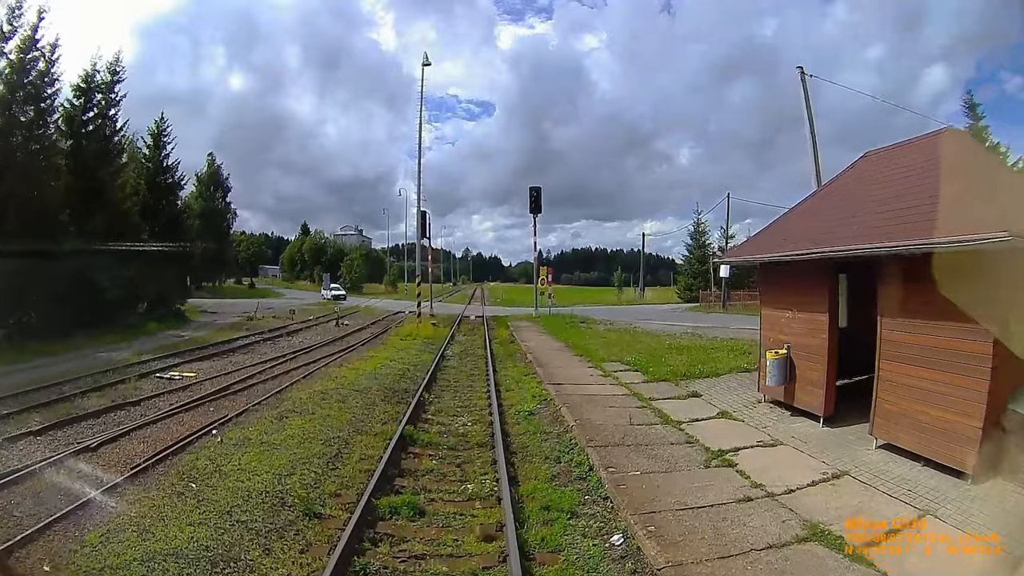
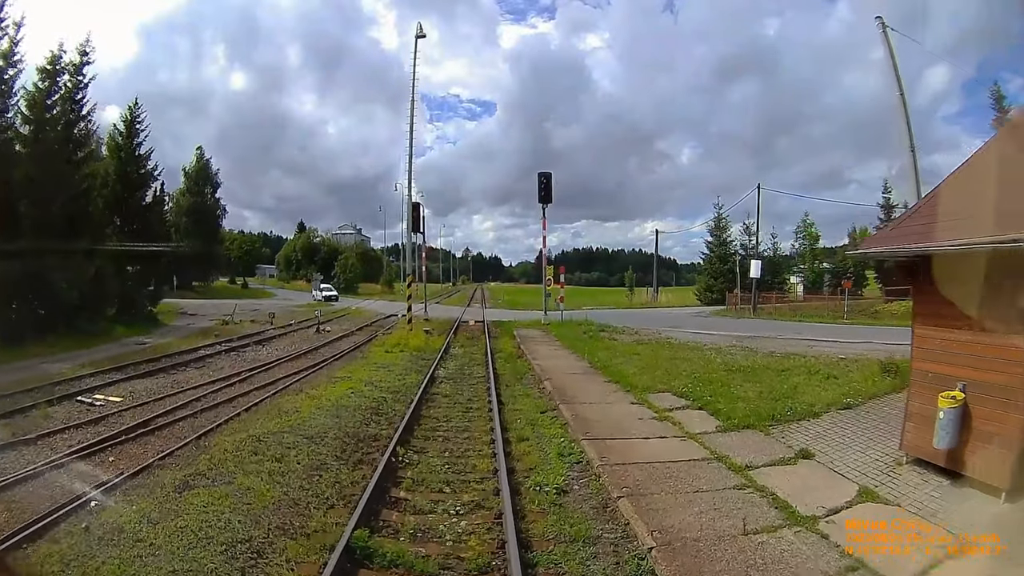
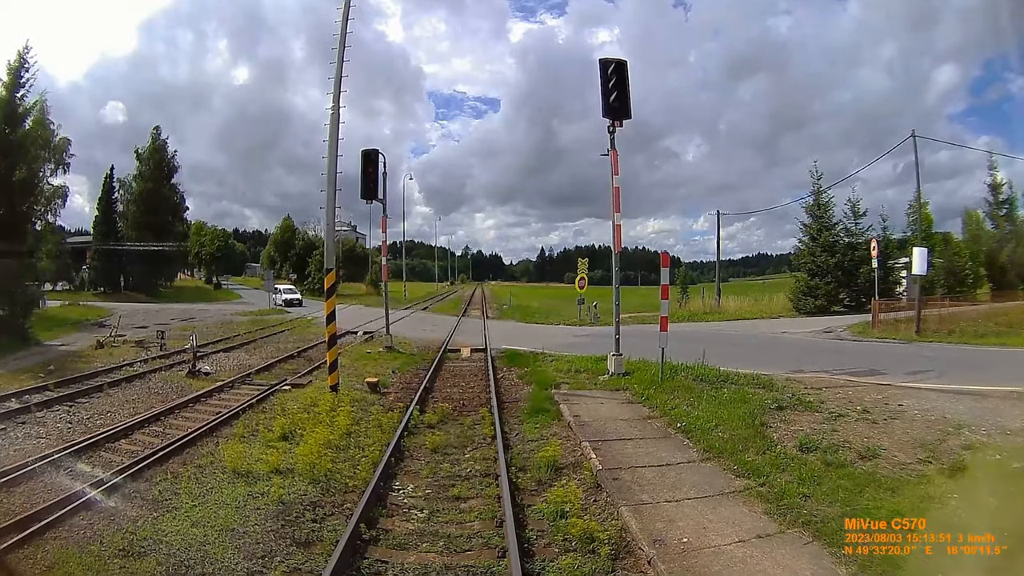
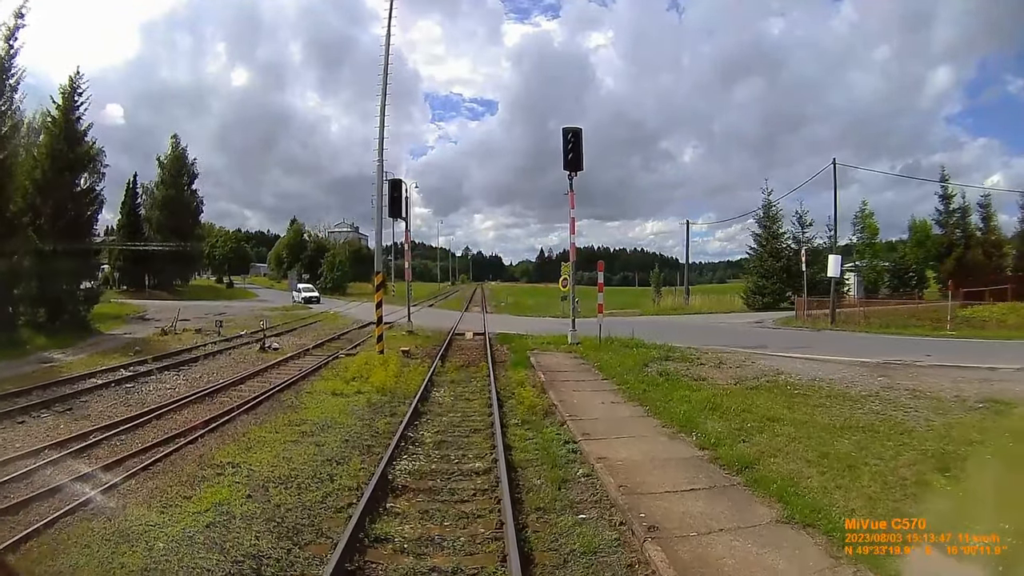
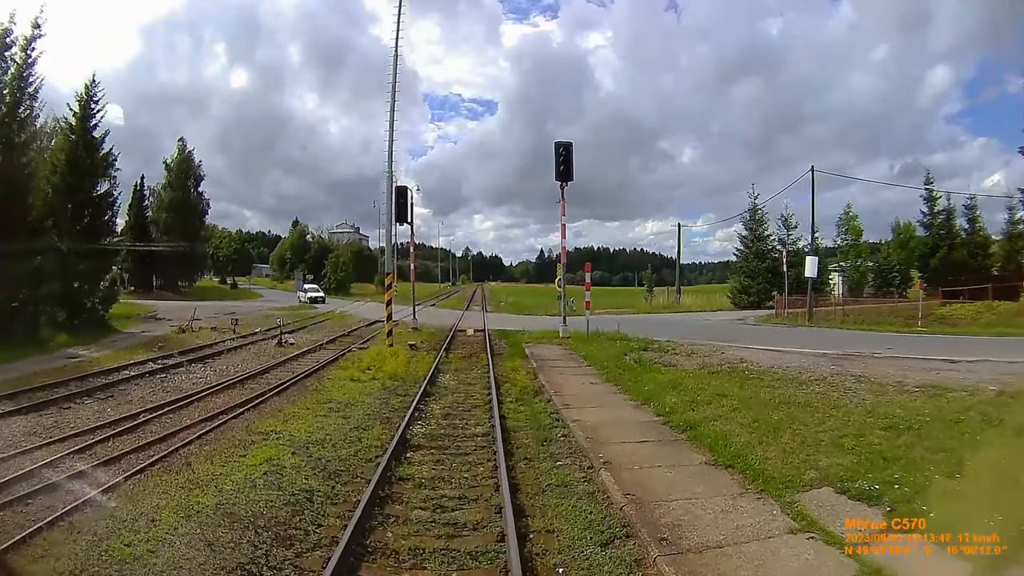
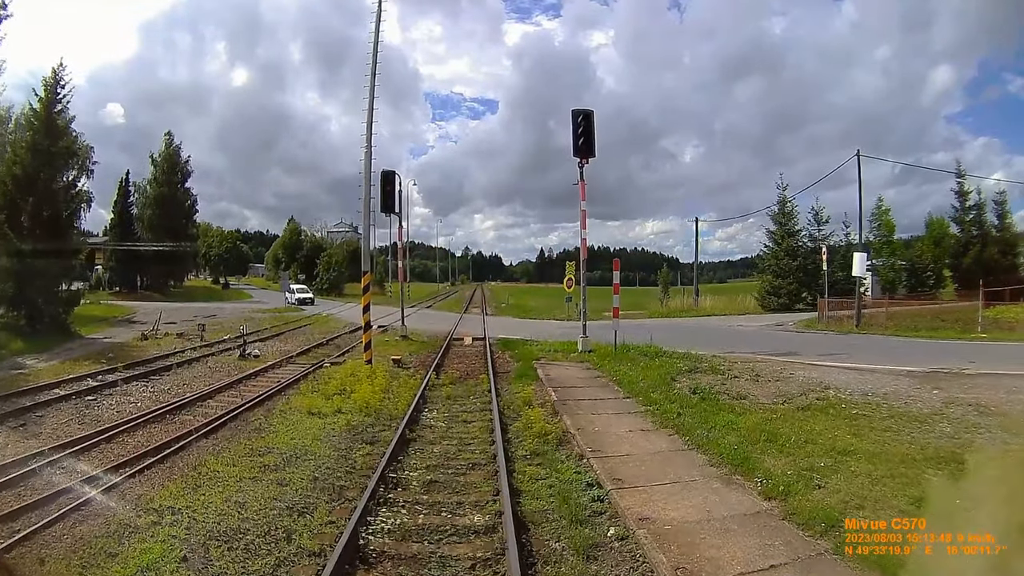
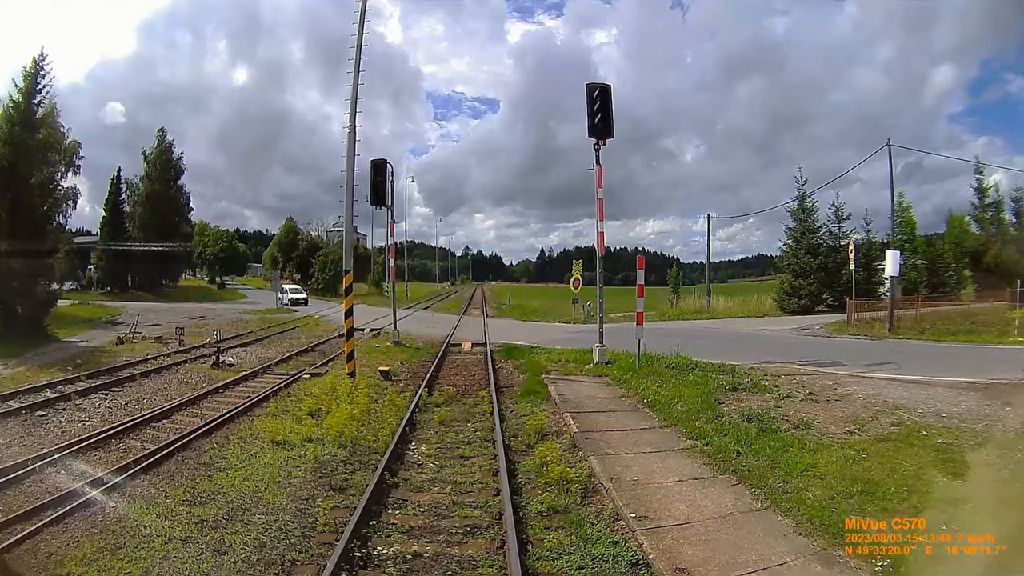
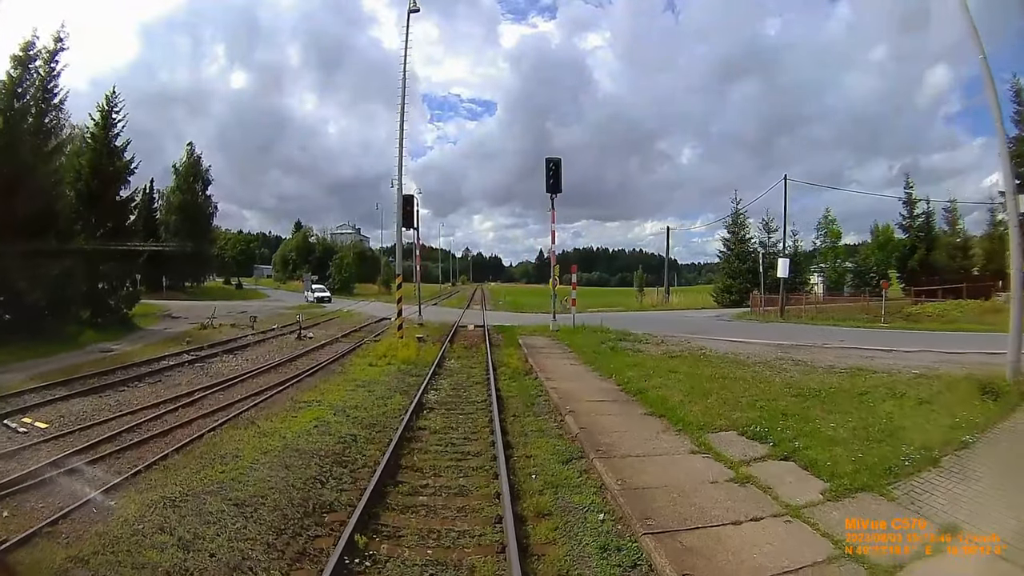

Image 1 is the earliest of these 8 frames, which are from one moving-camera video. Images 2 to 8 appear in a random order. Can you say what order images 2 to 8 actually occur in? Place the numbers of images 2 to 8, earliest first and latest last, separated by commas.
2, 8, 5, 4, 6, 7, 3
